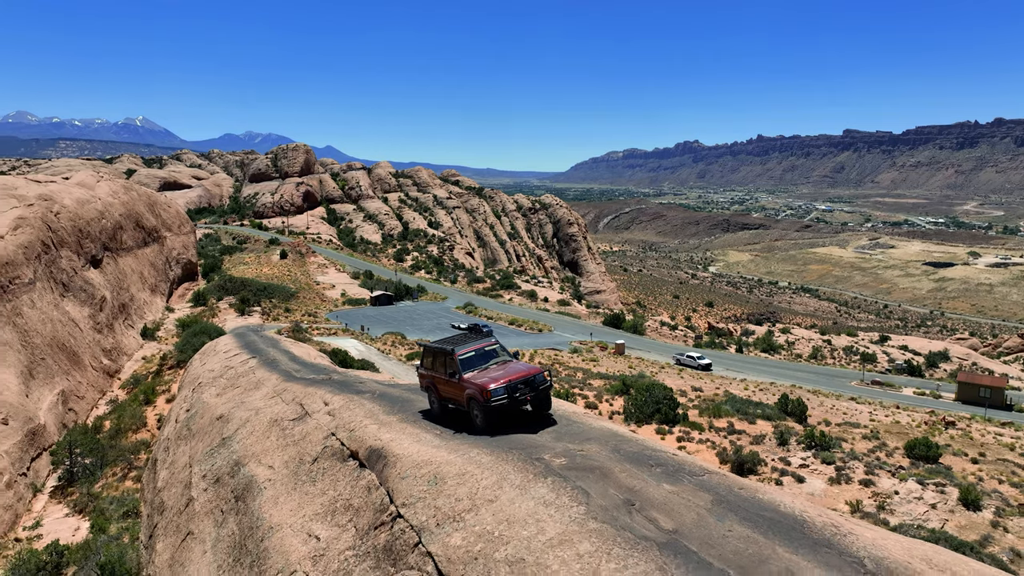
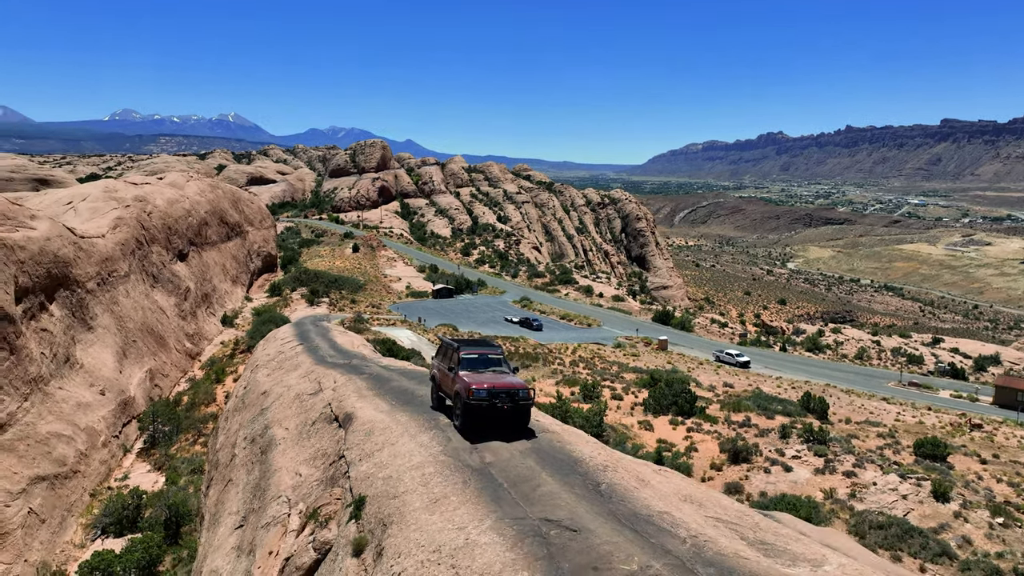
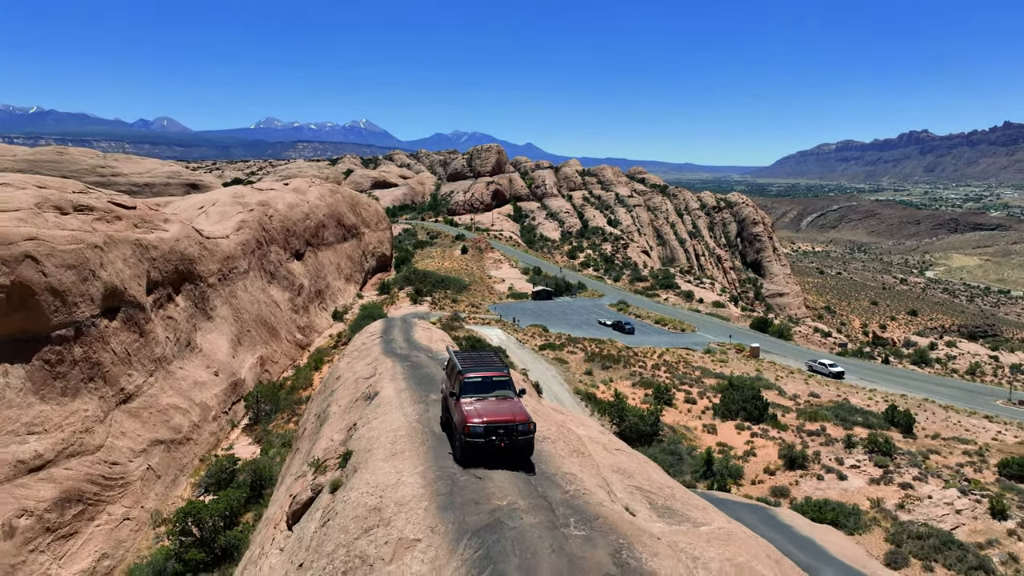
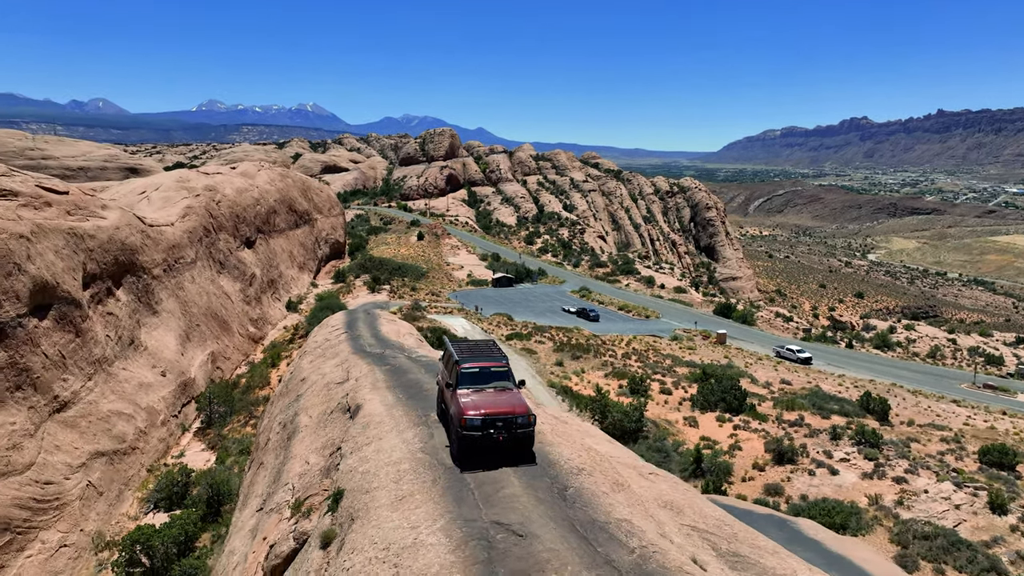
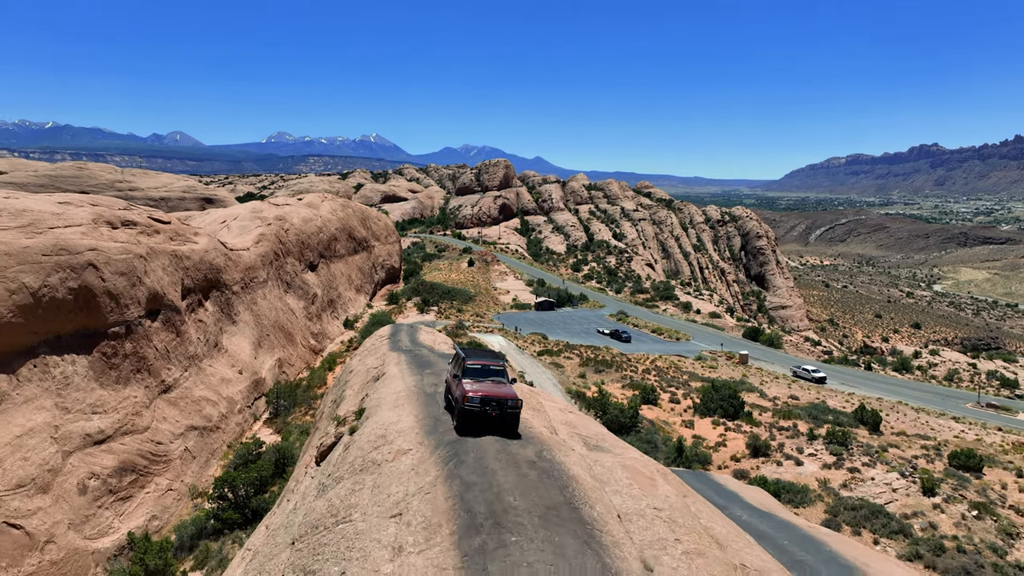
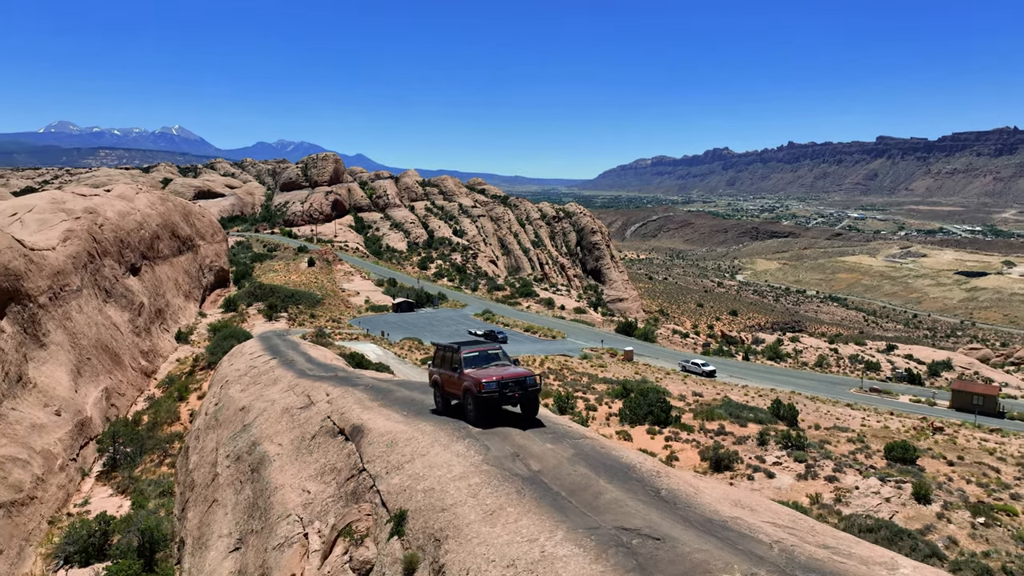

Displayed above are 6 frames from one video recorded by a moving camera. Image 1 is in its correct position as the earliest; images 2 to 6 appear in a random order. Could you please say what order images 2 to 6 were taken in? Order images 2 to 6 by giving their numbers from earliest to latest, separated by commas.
6, 2, 4, 3, 5
